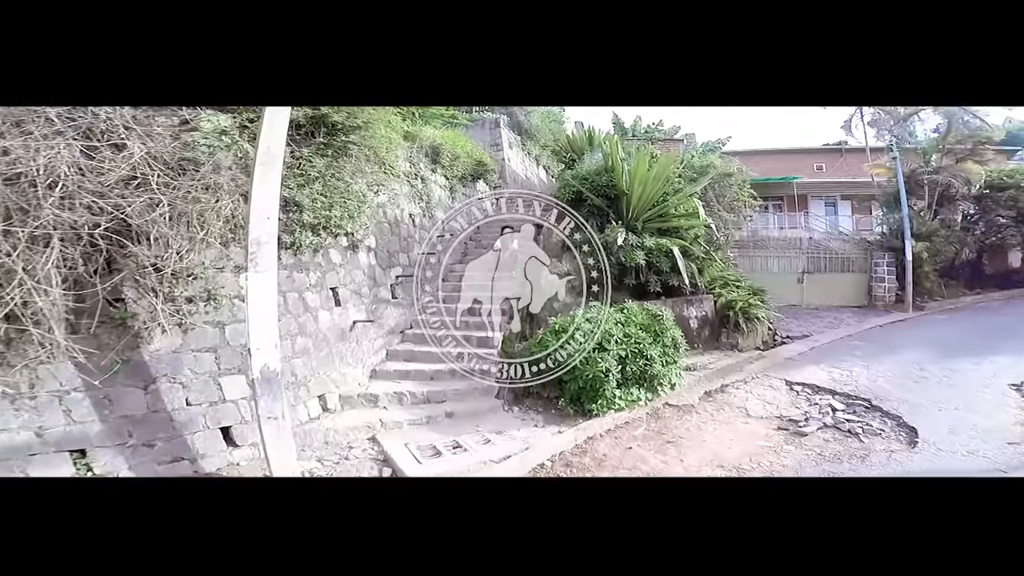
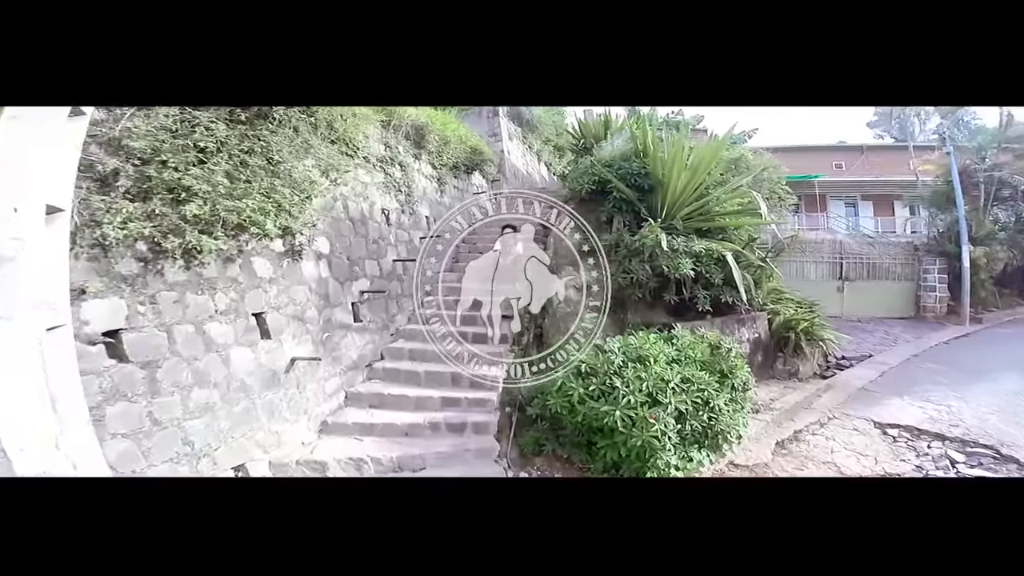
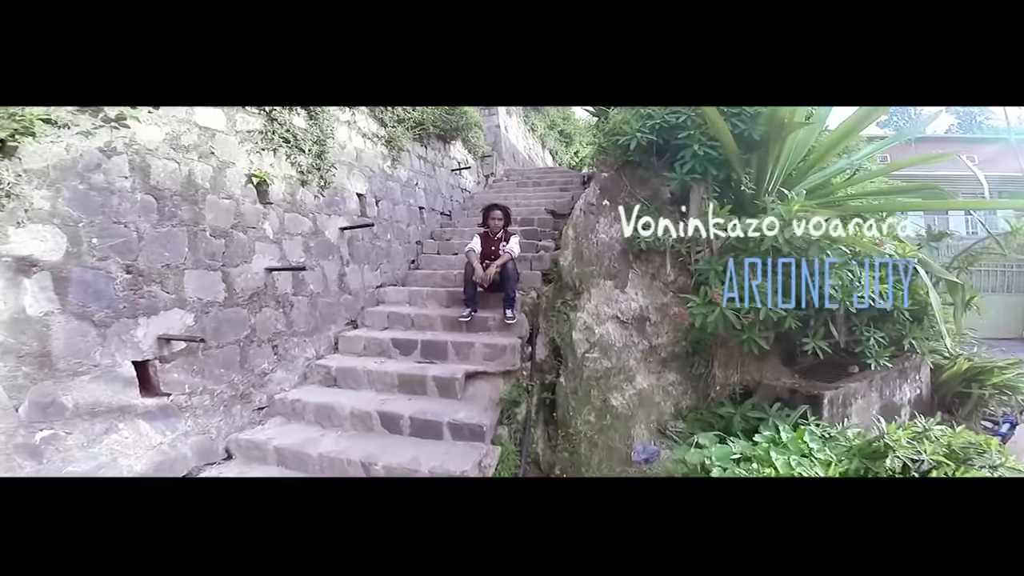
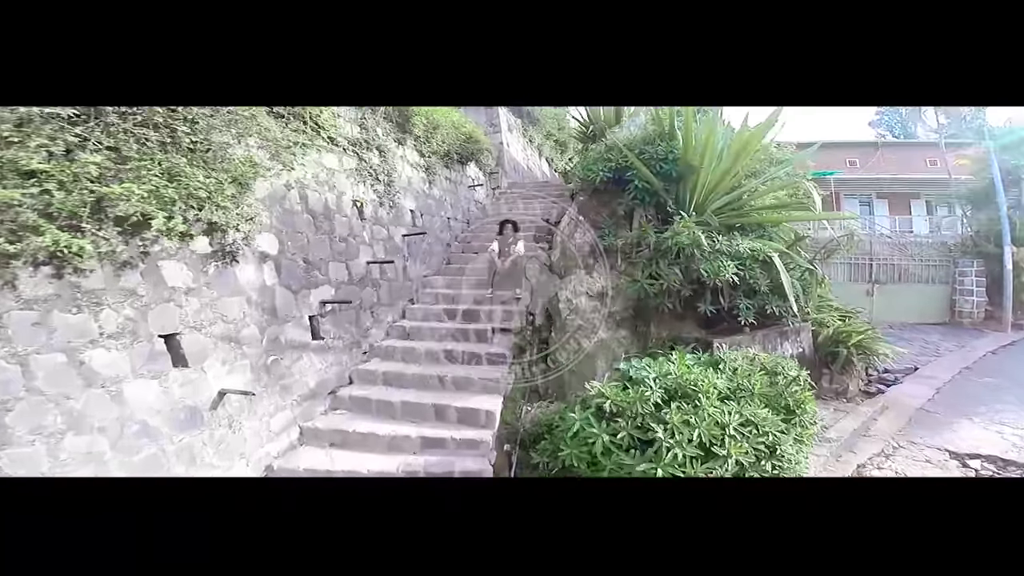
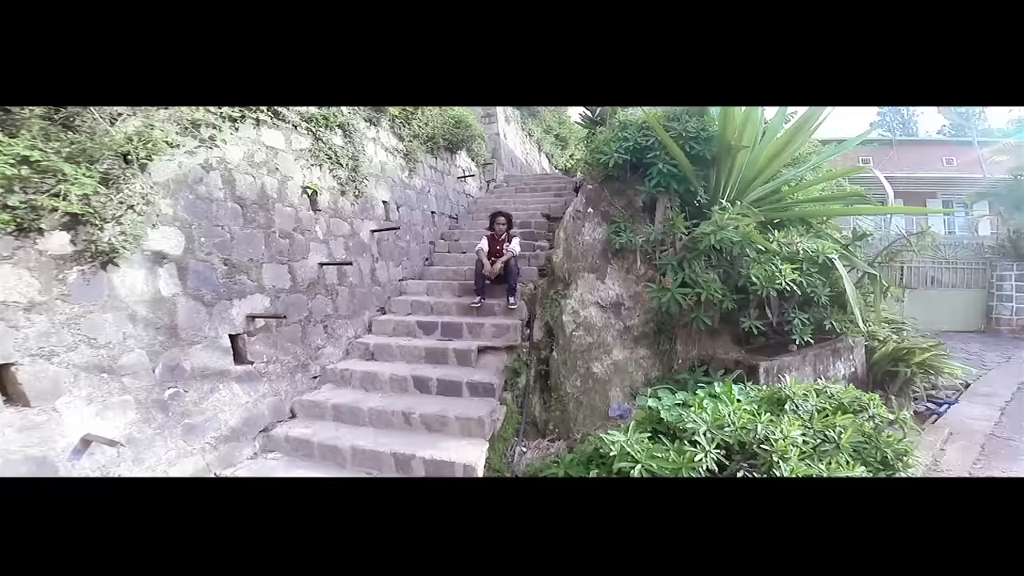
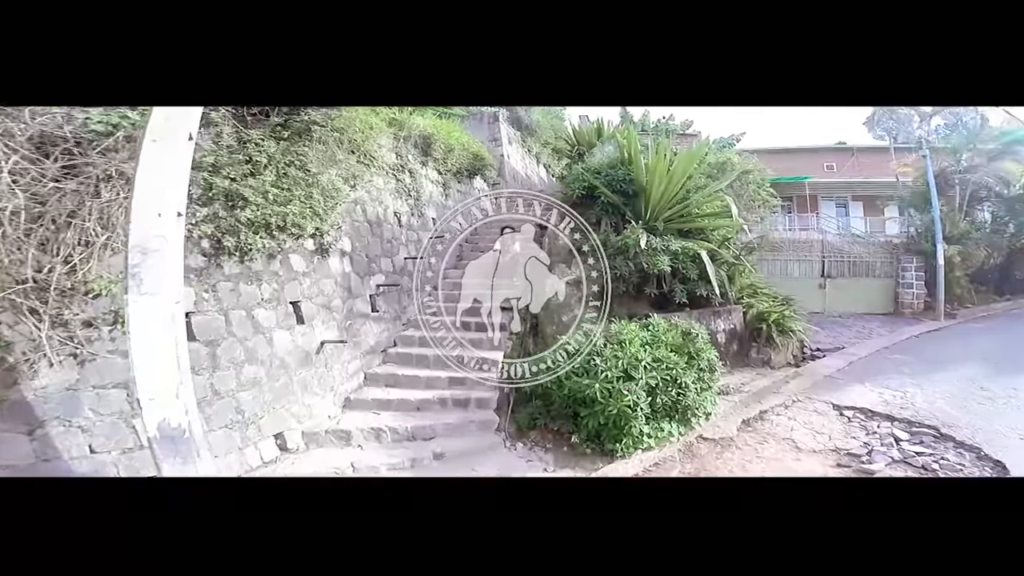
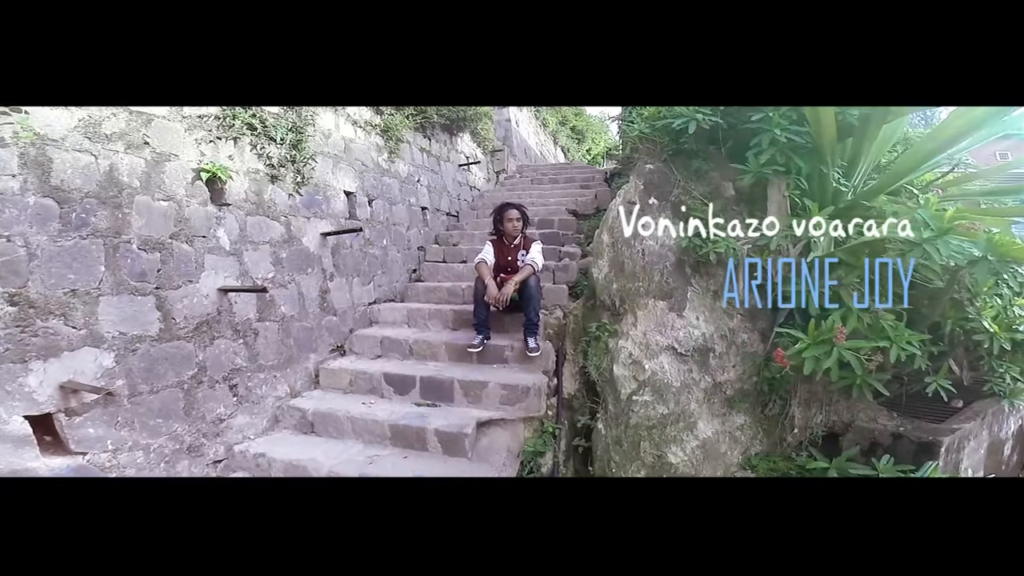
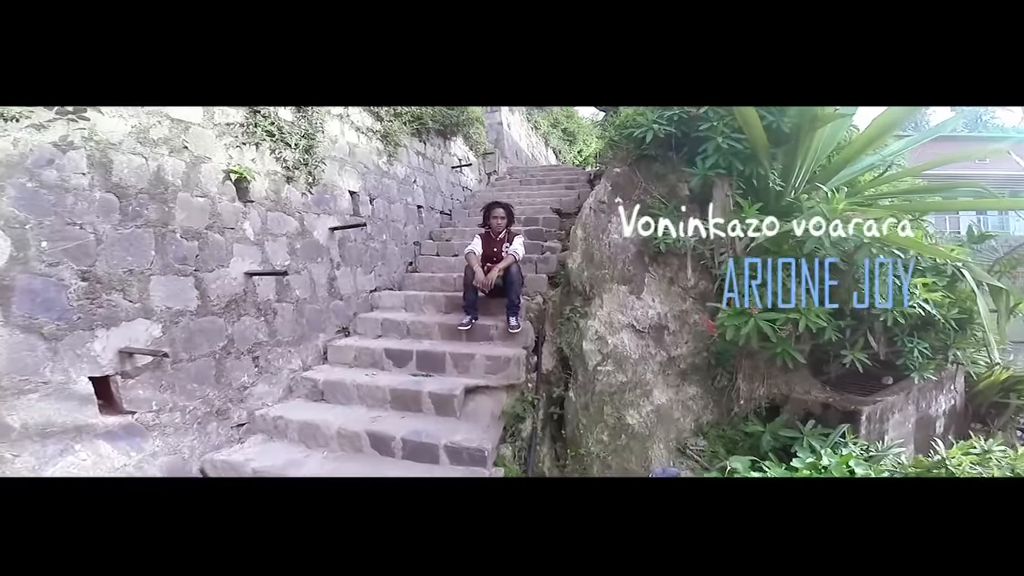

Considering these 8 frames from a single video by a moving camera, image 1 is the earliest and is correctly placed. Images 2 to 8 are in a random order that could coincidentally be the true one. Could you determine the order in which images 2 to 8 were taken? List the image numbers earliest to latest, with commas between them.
6, 2, 4, 5, 3, 8, 7
